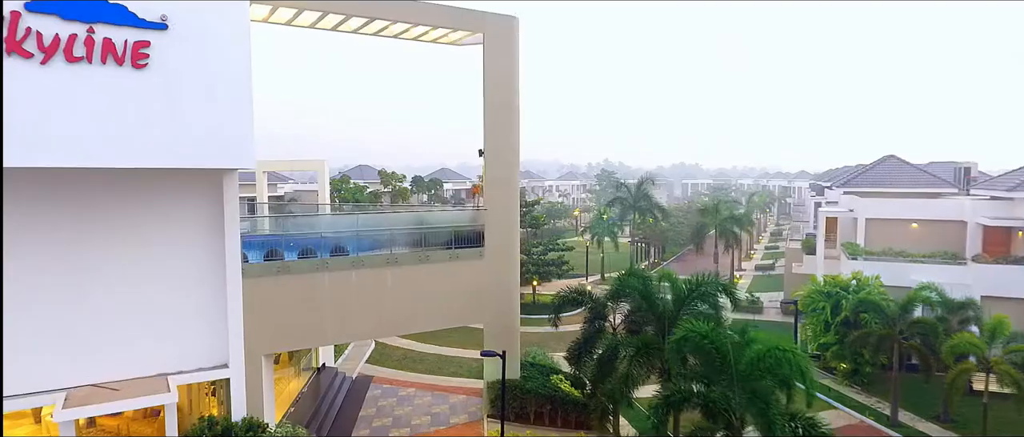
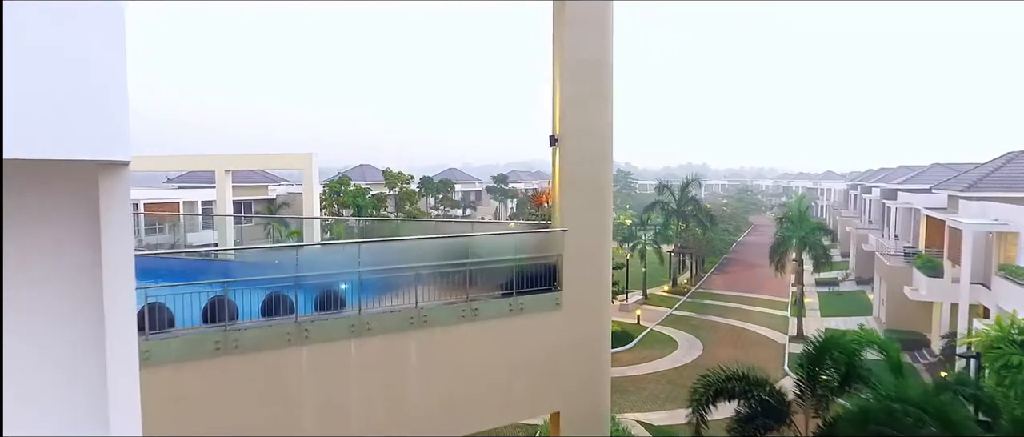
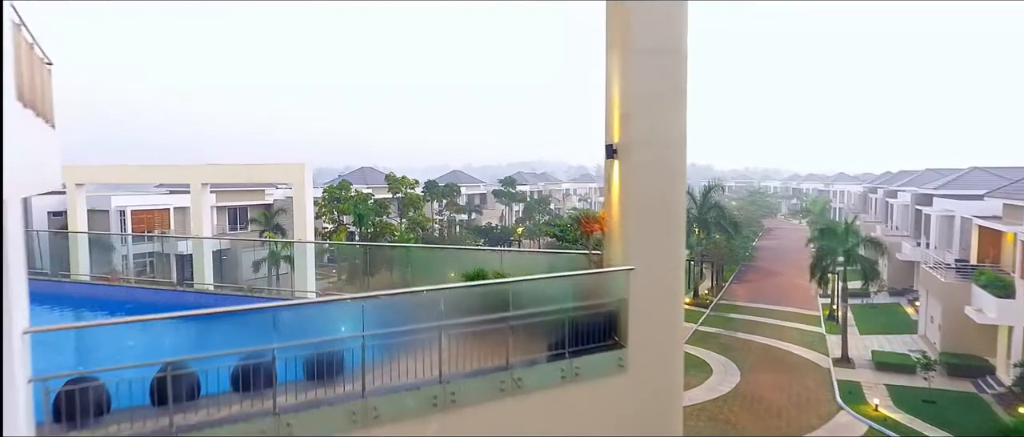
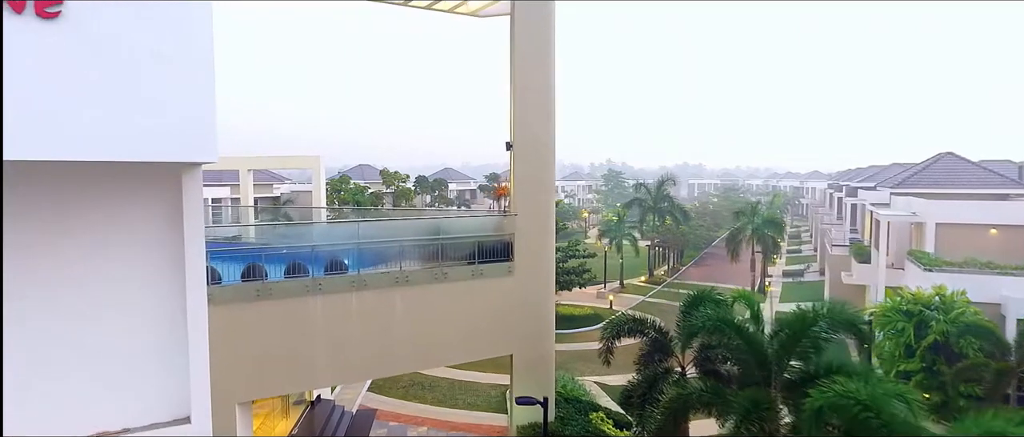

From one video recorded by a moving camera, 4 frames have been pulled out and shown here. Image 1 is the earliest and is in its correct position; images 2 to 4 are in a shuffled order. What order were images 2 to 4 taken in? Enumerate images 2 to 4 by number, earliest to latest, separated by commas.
4, 2, 3
